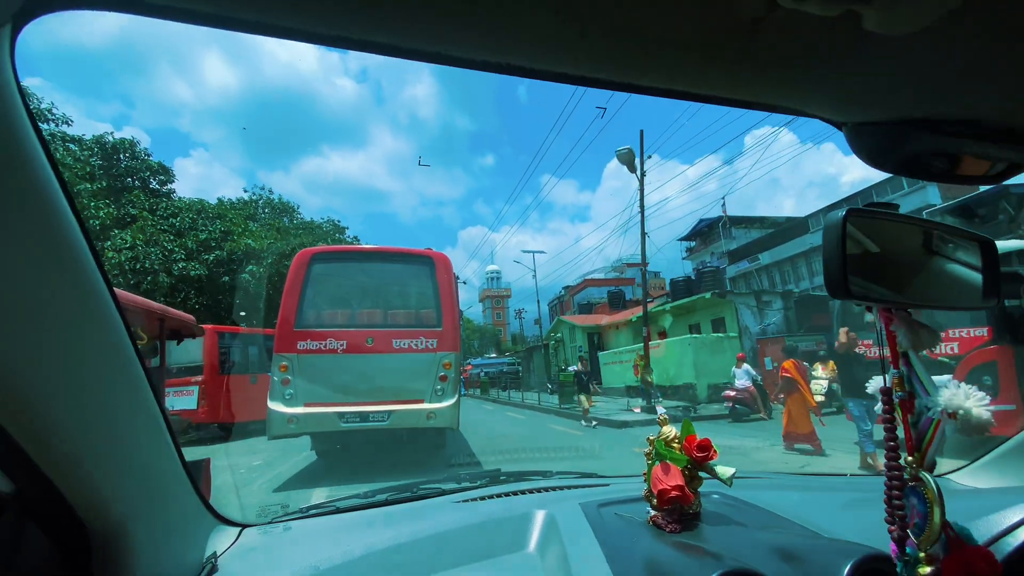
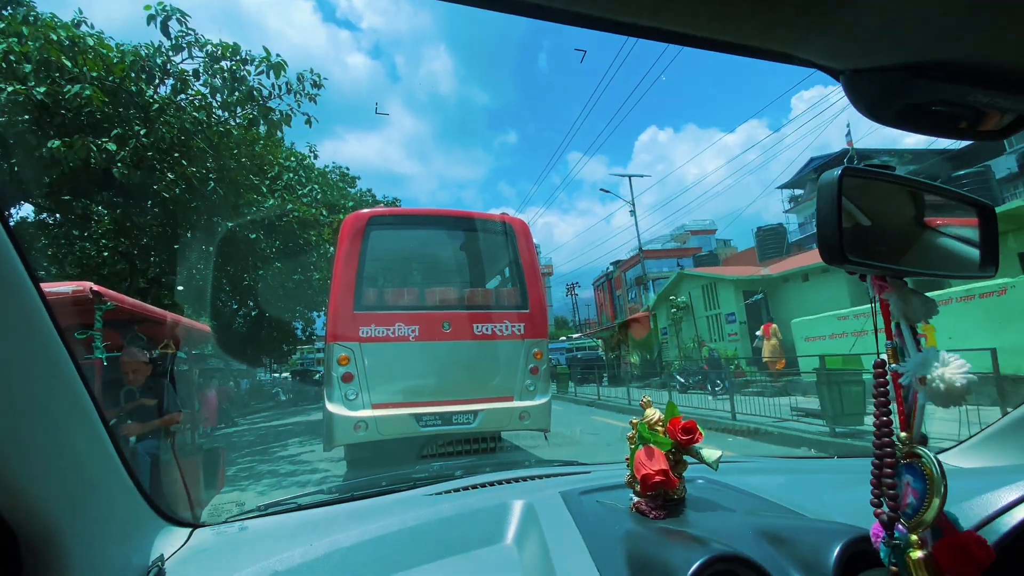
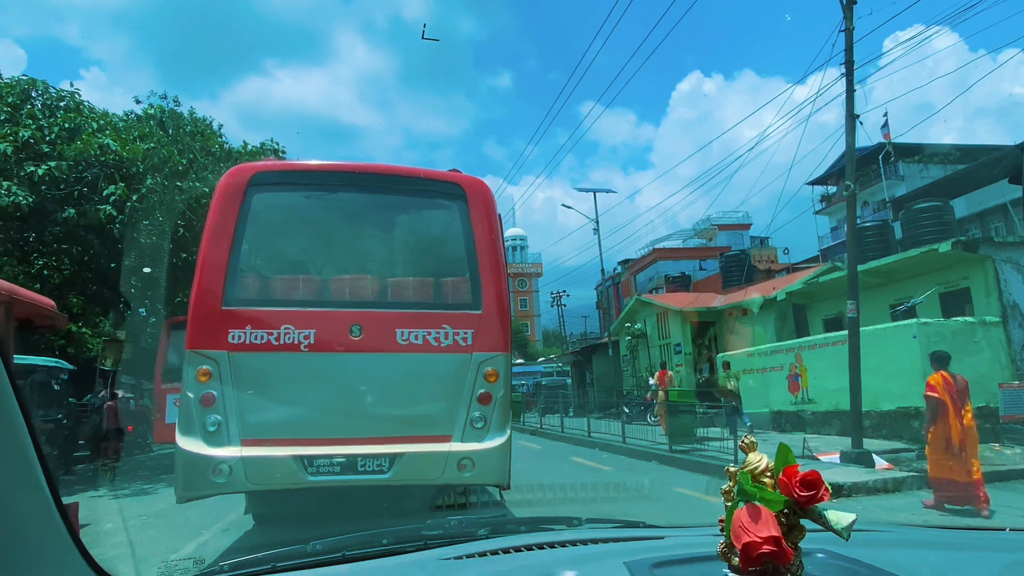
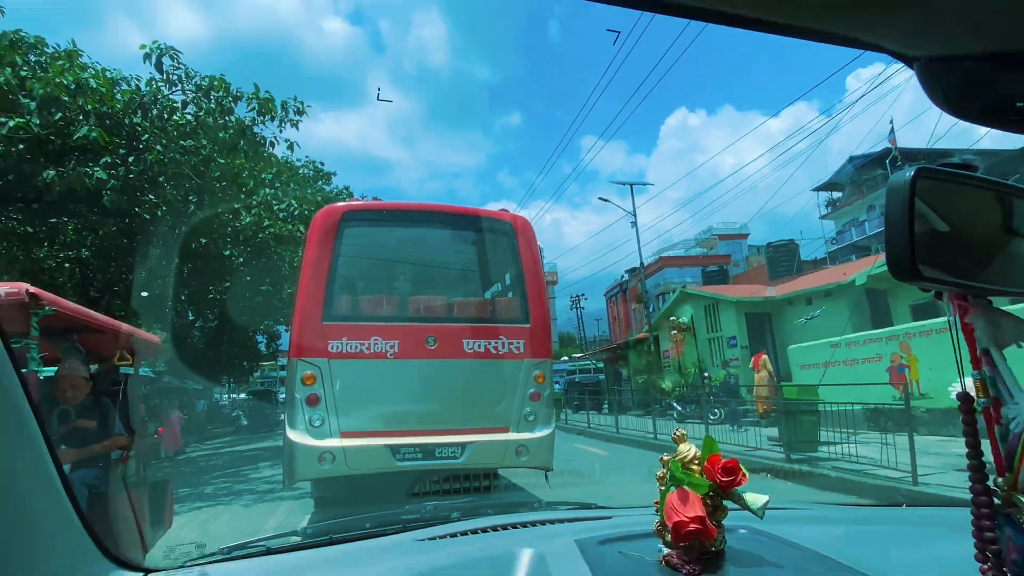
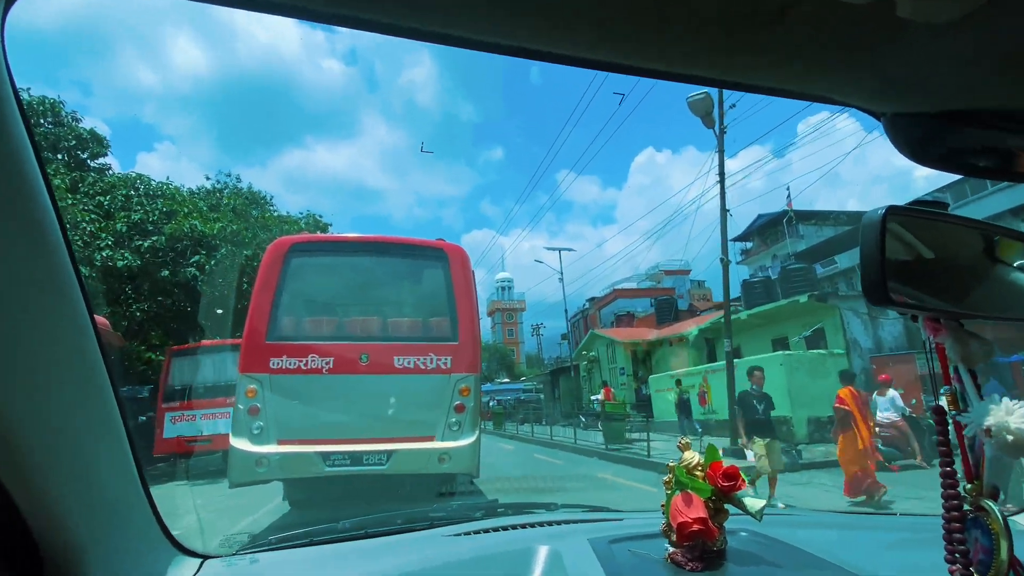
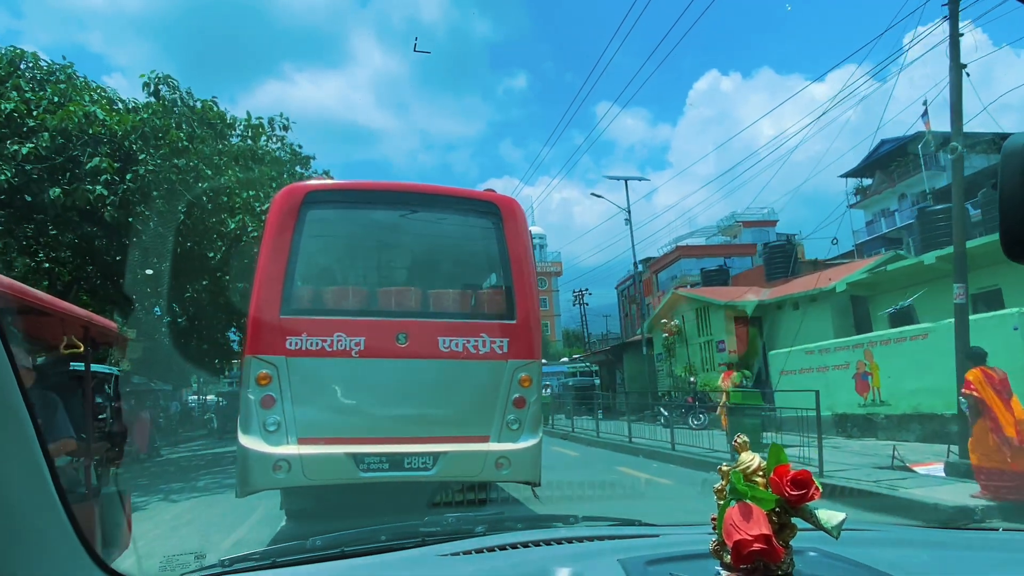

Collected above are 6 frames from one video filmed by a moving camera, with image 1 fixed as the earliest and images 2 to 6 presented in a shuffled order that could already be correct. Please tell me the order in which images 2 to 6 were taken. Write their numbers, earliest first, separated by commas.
5, 3, 6, 4, 2
